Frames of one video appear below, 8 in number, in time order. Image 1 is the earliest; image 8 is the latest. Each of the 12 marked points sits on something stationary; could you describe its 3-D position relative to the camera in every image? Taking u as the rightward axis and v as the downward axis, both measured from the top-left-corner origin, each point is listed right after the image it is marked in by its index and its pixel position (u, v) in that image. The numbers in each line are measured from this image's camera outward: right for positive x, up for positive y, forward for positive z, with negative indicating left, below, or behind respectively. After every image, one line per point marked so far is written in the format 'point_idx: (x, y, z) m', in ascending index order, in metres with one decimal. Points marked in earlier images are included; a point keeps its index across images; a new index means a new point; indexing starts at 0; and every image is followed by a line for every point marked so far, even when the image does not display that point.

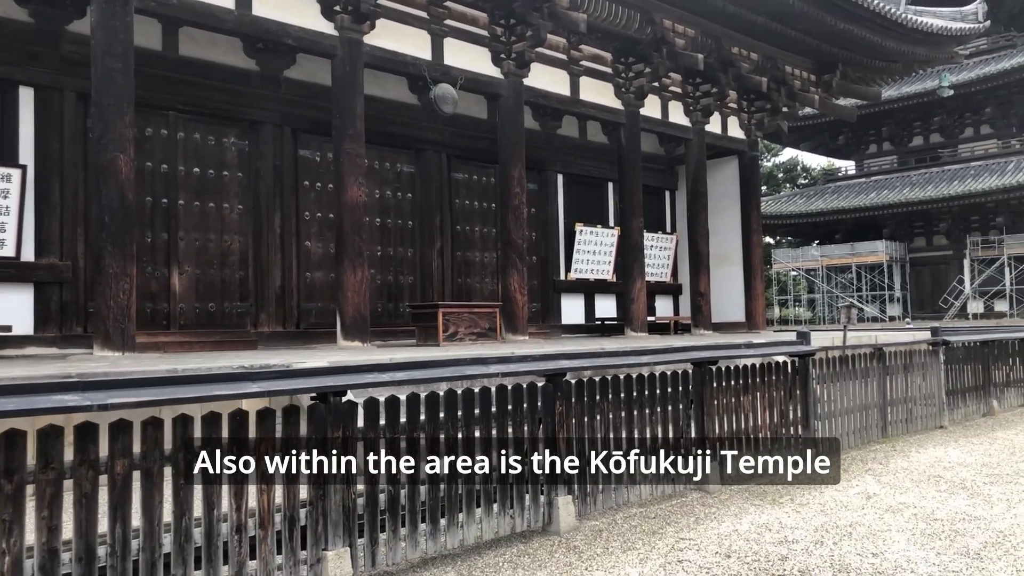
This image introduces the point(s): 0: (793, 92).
0: (+3.5, +2.4, +10.3) m
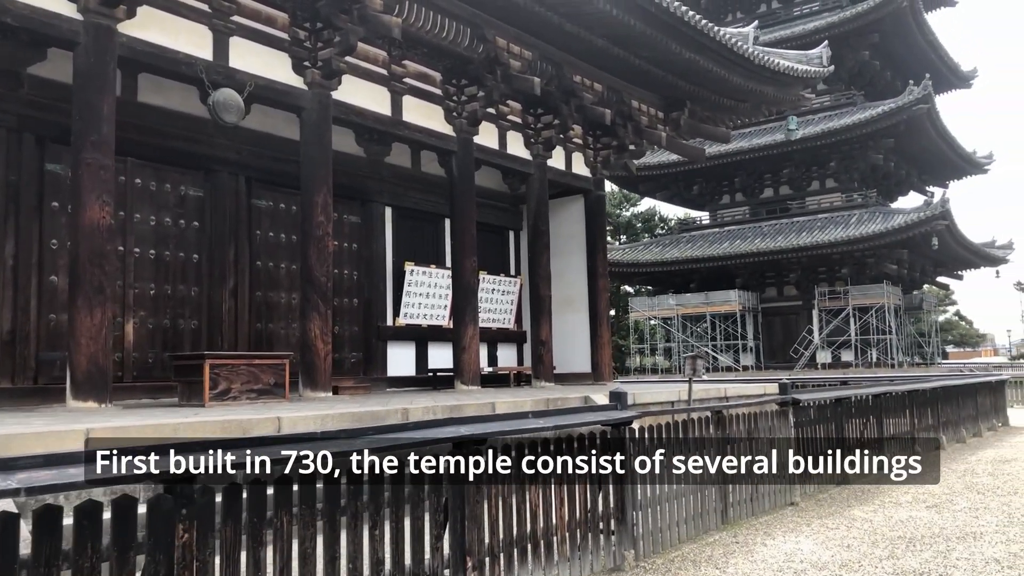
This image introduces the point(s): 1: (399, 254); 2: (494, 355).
0: (+1.5, +1.8, +9.7) m
1: (-1.3, +0.4, +9.2) m
2: (-0.2, -0.8, +10.1) m
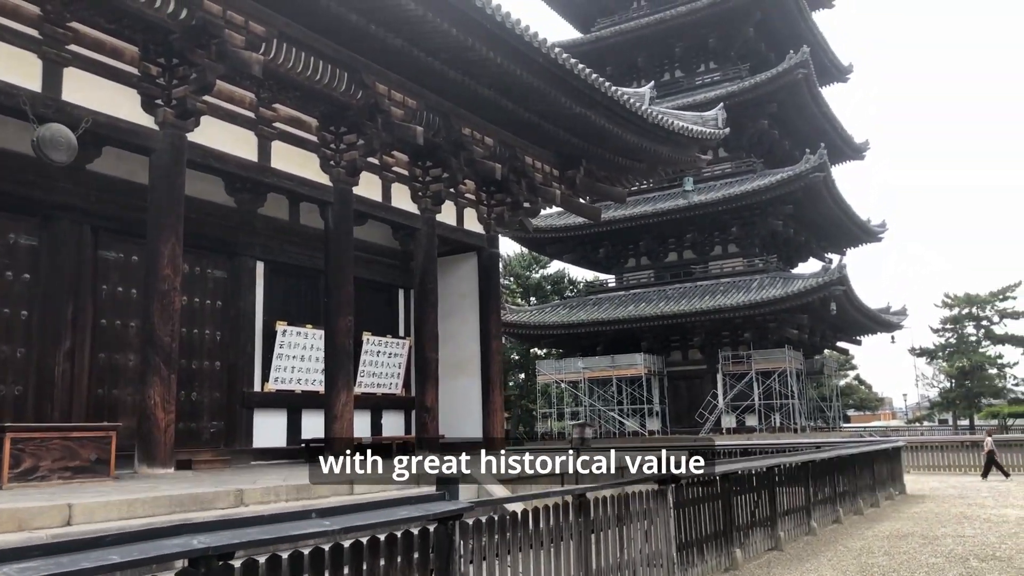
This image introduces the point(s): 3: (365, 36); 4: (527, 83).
0: (+0.3, +1.1, +9.4) m
1: (-2.4, -0.2, +8.4) m
2: (-1.5, -1.5, +9.3) m
3: (-1.1, +1.9, +6.5) m
4: (+0.1, +1.8, +7.6) m
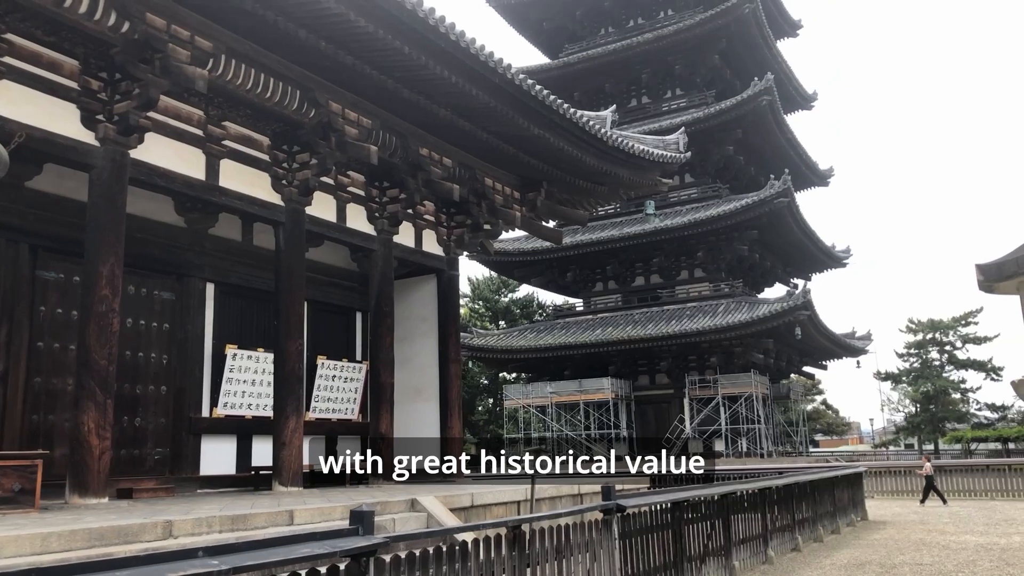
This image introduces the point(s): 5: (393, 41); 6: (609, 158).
0: (-0.2, +0.9, +9.2) m
1: (-2.8, -0.5, +8.2) m
2: (-1.9, -1.7, +9.1) m
3: (-1.5, +1.8, +6.4) m
4: (-0.3, +1.6, +7.5) m
5: (-0.9, +1.9, +6.3) m
6: (+1.1, +1.4, +9.4) m
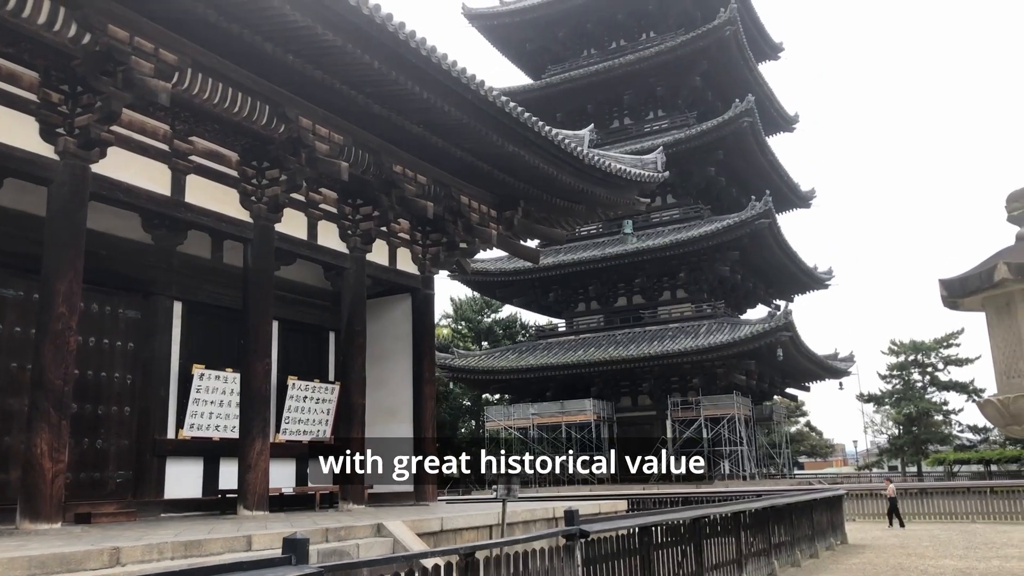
0: (-0.5, +0.7, +9.1) m
1: (-3.1, -0.6, +8.0) m
2: (-2.2, -1.9, +8.9) m
3: (-1.7, +1.6, +6.3) m
4: (-0.5, +1.5, +7.4) m
5: (-1.1, +1.7, +6.2) m
6: (+0.8, +1.2, +9.3) m
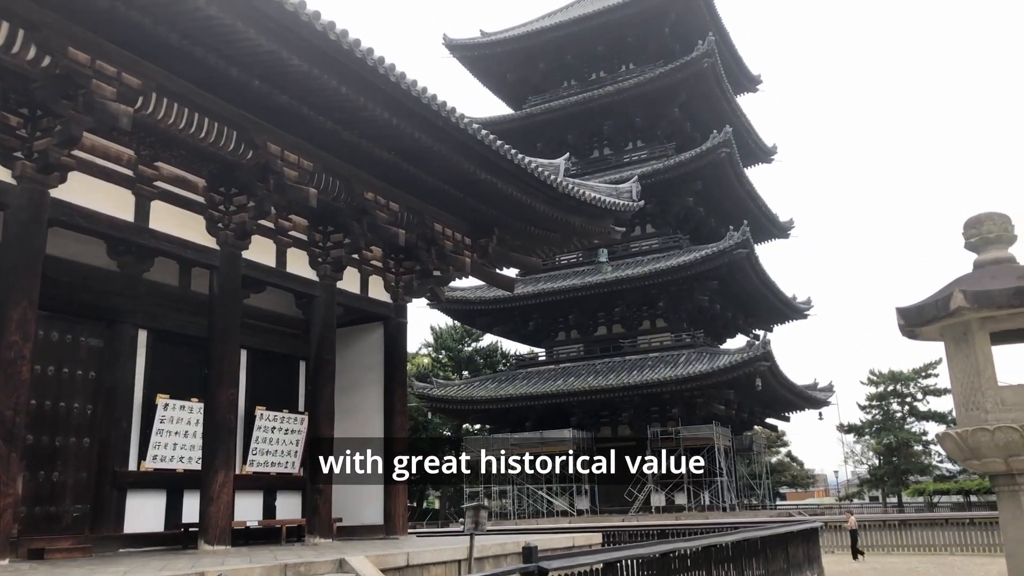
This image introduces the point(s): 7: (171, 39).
0: (-0.7, +0.4, +9.0) m
1: (-3.4, -0.9, +7.8) m
2: (-2.5, -2.2, +8.7) m
3: (-1.9, +1.4, +6.2) m
4: (-0.7, +1.2, +7.4) m
5: (-1.3, +1.5, +6.2) m
6: (+0.5, +0.9, +9.3) m
7: (-2.2, +1.6, +5.5) m
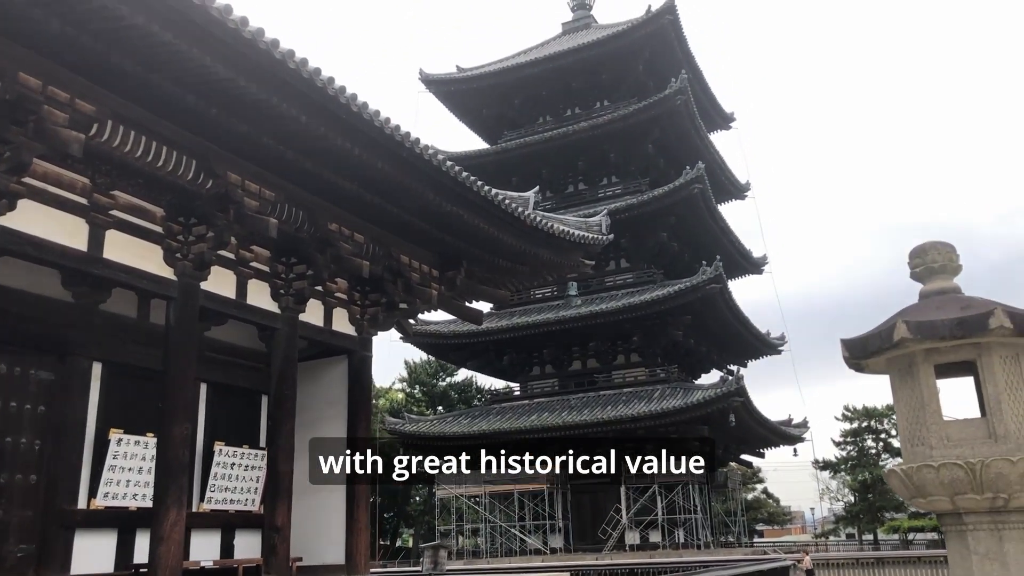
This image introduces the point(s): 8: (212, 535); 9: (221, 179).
0: (-1.1, 0.0, +8.9) m
1: (-3.7, -1.2, +7.6) m
2: (-2.8, -2.5, +8.4) m
3: (-2.2, +1.2, +6.1) m
4: (-1.0, +0.9, +7.3) m
5: (-1.6, +1.3, +6.1) m
6: (+0.2, +0.5, +9.2) m
7: (-2.5, +1.4, +5.4) m
8: (-2.9, -2.4, +8.3) m
9: (-2.3, +0.9, +6.7) m
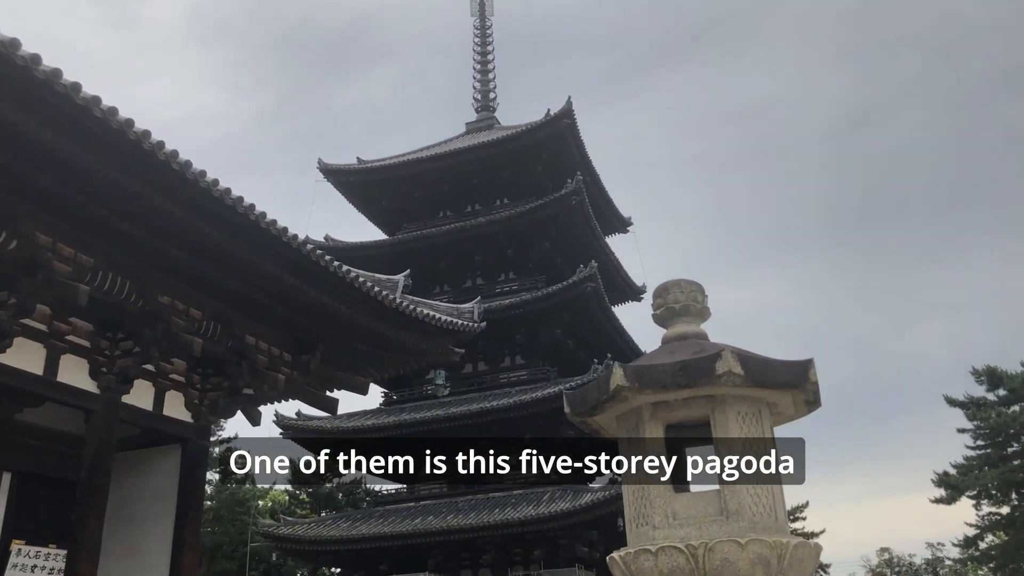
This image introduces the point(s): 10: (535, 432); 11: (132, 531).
0: (-2.5, -0.8, +8.3) m
1: (-5.0, -1.7, +6.6) m
2: (-4.3, -3.2, +7.3) m
3: (-3.3, +0.8, +5.5) m
4: (-2.3, +0.3, +6.7) m
5: (-2.7, +0.8, +5.6) m
6: (-1.3, -0.3, +8.7) m
7: (-3.5, +1.1, +4.8) m
8: (-4.3, -3.1, +7.2) m
9: (-3.5, +0.4, +6.0) m
10: (+0.5, -3.4, +19.8) m
11: (-3.6, -2.4, +8.3) m
